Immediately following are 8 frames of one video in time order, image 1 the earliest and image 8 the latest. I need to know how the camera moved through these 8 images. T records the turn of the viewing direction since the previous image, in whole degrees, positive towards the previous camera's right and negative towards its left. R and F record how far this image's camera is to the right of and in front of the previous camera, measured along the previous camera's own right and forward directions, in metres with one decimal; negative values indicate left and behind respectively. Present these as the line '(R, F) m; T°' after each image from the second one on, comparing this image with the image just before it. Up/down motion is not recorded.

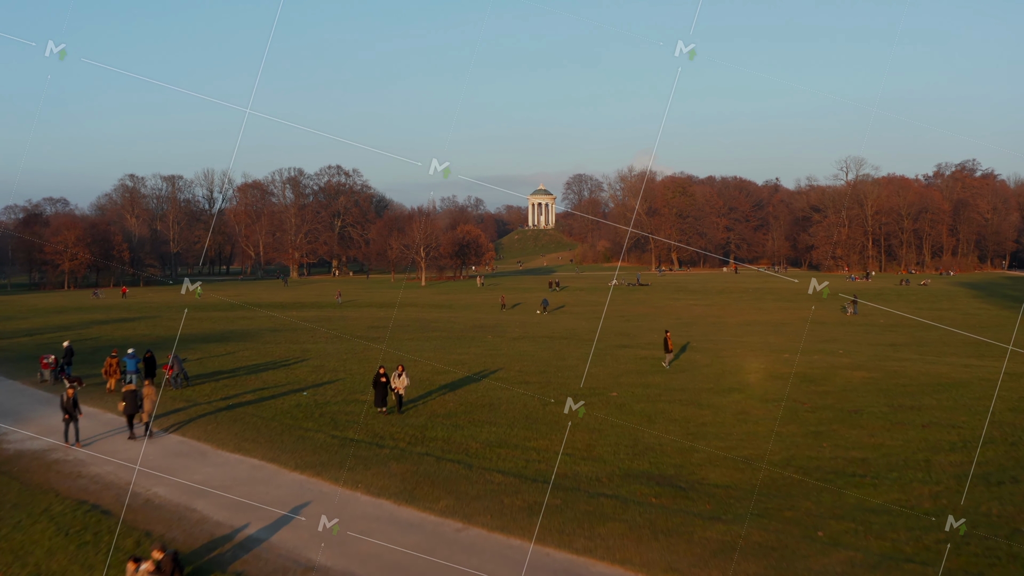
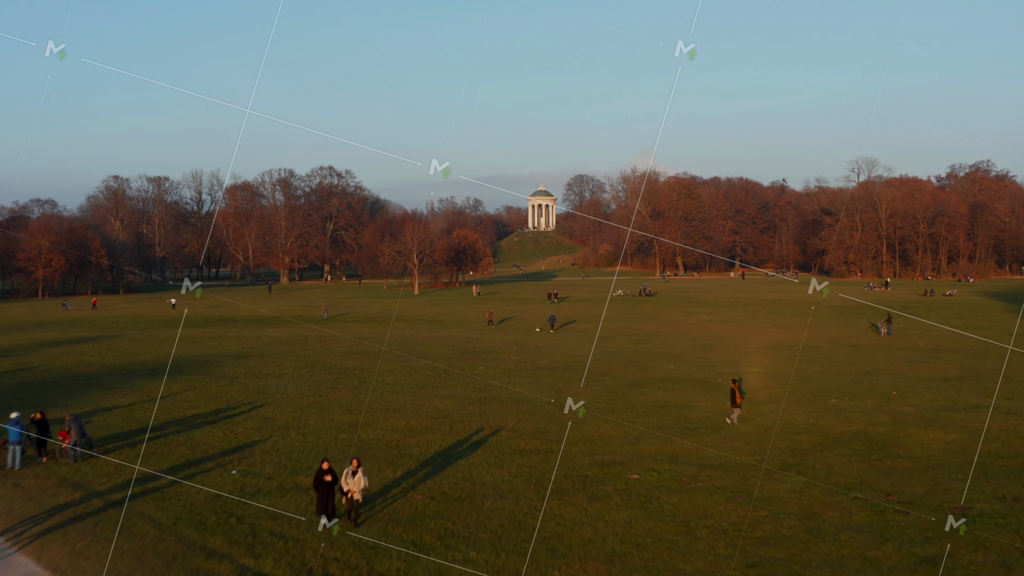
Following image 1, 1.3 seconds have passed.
(+0.2, +3.5) m; 0°
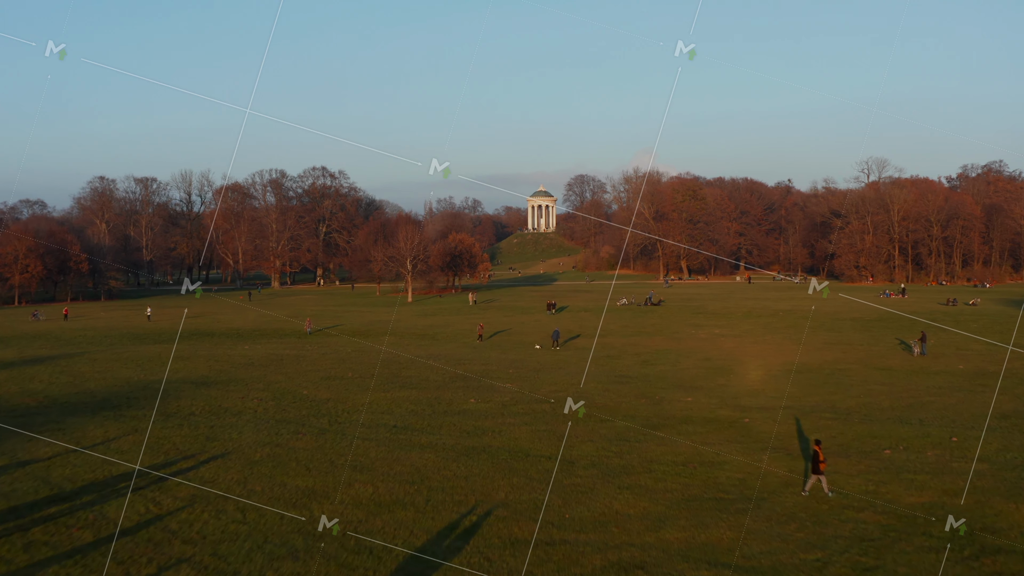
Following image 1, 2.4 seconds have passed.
(+0.2, +2.9) m; 0°
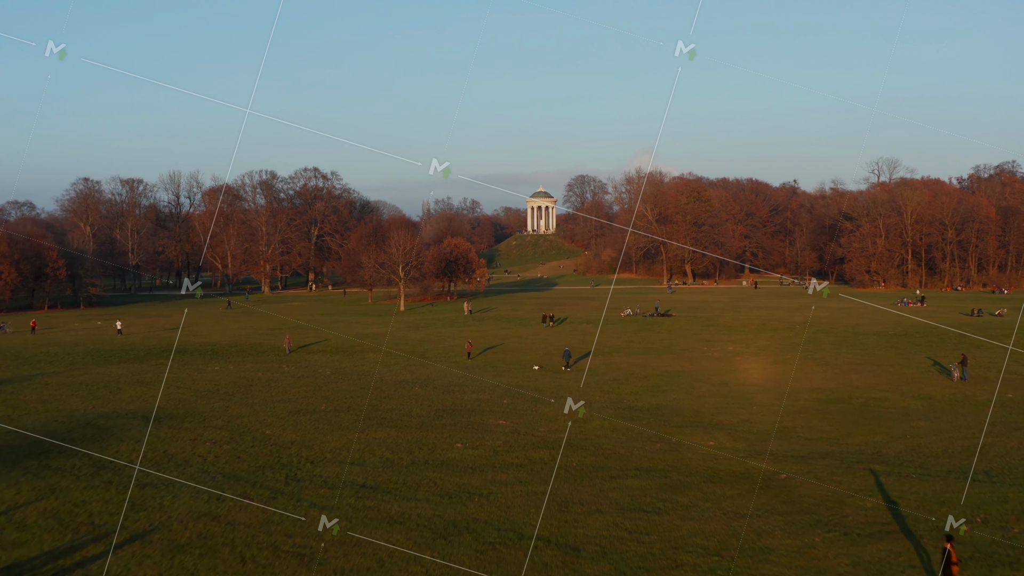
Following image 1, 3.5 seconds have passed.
(+0.2, +2.9) m; 0°
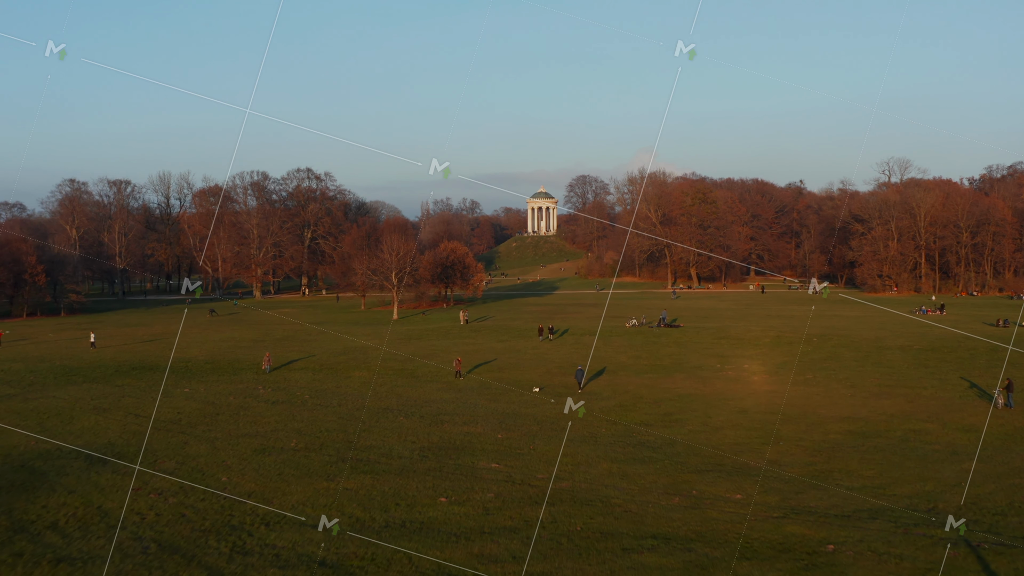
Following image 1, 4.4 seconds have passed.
(+0.2, +2.6) m; 0°
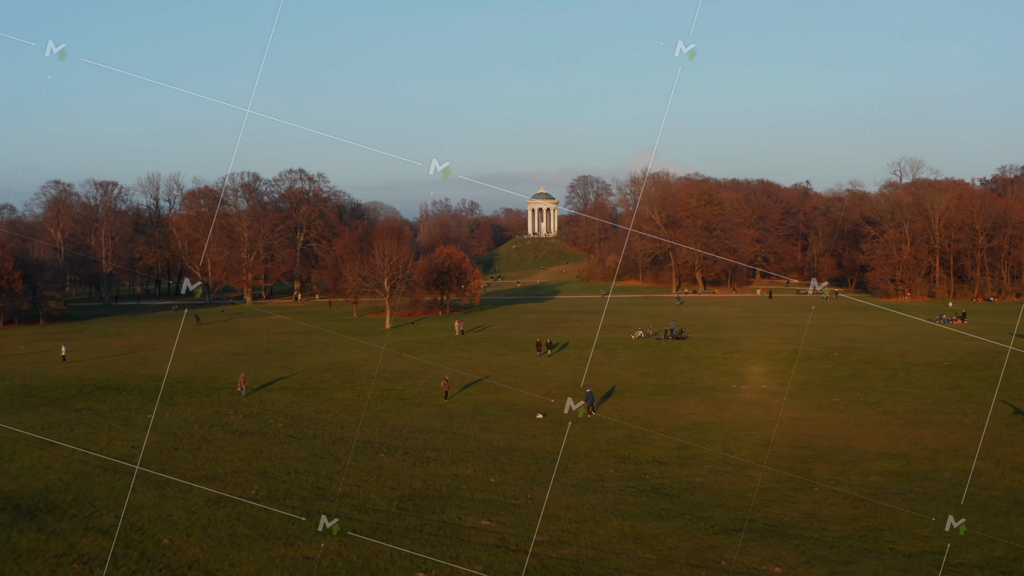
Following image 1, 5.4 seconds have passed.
(+0.2, +2.6) m; 0°
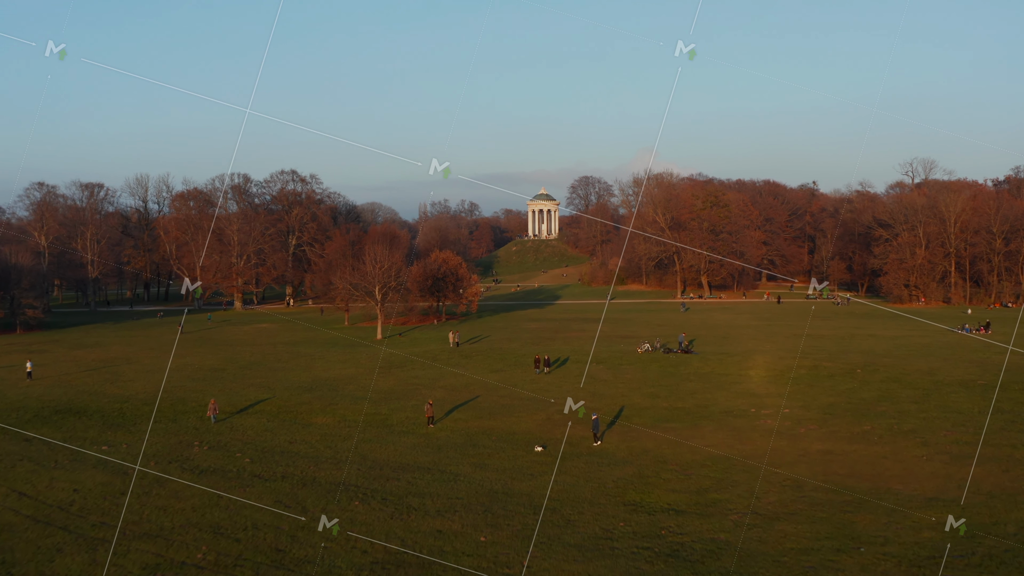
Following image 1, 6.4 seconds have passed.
(+0.2, +2.6) m; 0°
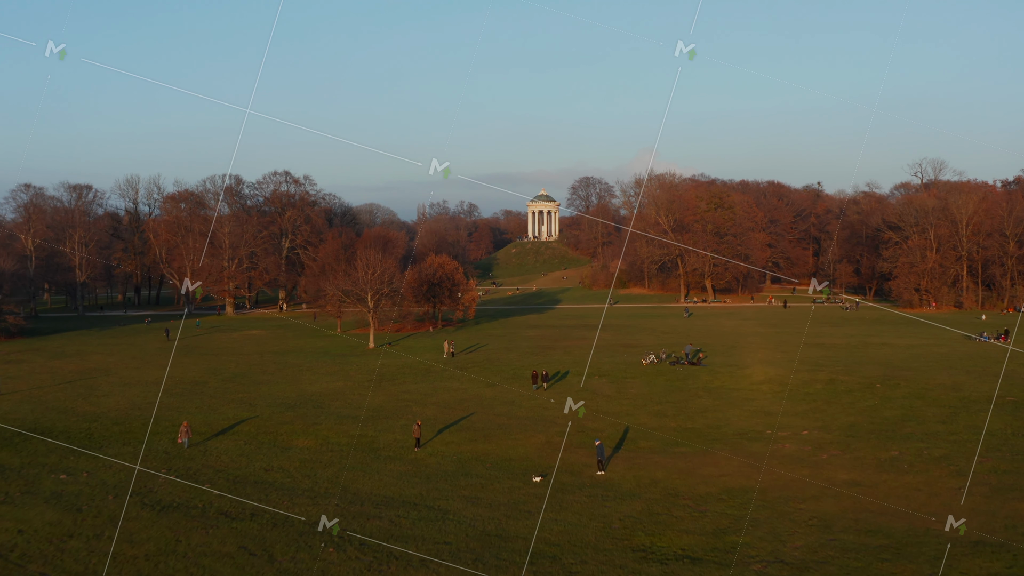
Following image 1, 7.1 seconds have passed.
(+0.1, +2.0) m; 0°
